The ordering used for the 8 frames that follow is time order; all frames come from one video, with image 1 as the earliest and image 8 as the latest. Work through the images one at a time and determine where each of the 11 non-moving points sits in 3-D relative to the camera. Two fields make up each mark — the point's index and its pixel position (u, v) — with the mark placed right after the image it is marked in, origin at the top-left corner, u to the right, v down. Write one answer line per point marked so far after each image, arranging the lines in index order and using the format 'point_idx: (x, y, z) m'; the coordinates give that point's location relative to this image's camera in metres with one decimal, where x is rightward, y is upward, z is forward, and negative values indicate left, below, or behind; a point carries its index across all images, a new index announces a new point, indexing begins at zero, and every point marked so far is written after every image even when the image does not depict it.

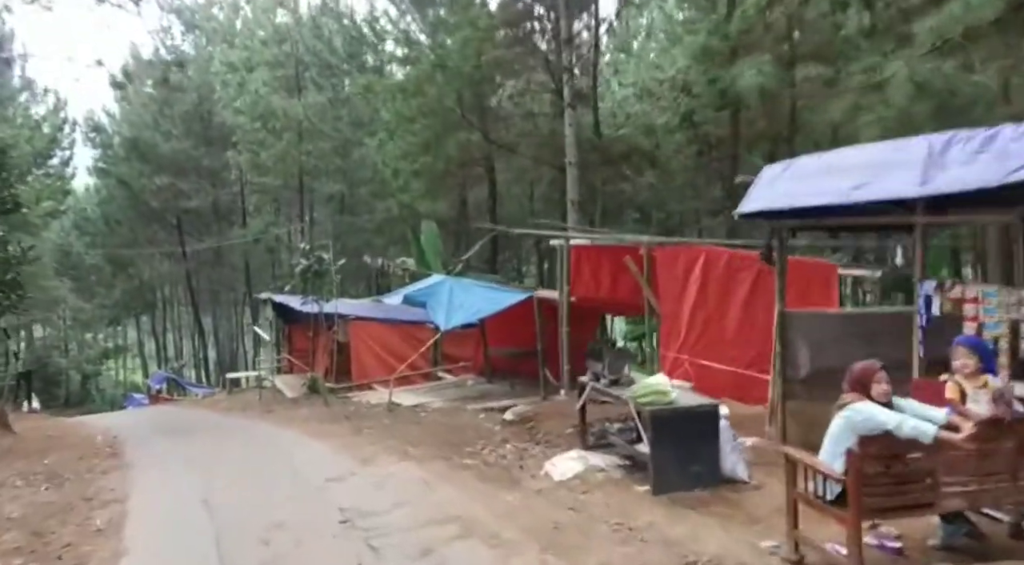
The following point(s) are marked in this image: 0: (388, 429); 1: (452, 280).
0: (-1.2, -1.4, +9.5) m
1: (-0.8, 0.0, +14.0) m
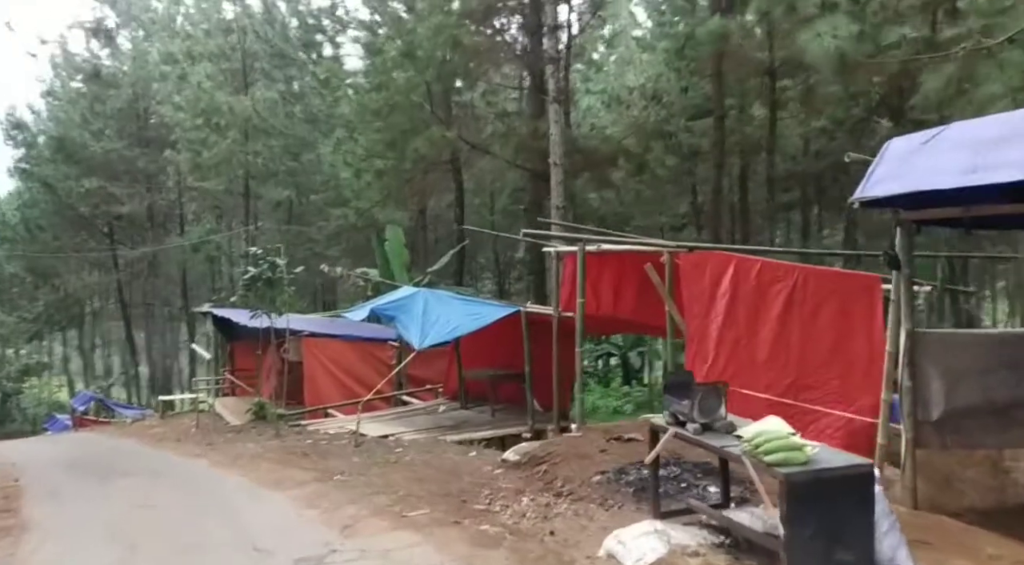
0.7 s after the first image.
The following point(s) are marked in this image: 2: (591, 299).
0: (-1.2, -1.5, +7.7) m
1: (-1.1, -0.1, +12.3) m
2: (+0.9, -0.2, +10.6) m
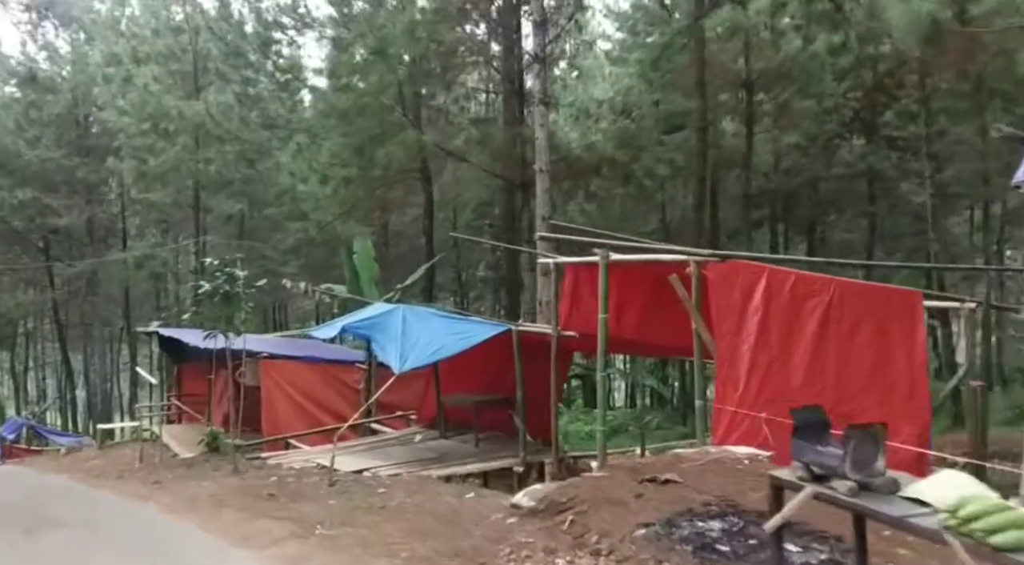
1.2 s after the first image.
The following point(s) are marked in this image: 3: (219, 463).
0: (-1.1, -1.6, +6.5) m
1: (-1.2, -0.3, +11.0) m
2: (+0.8, -0.3, +9.5) m
3: (-3.5, -2.2, +11.9) m
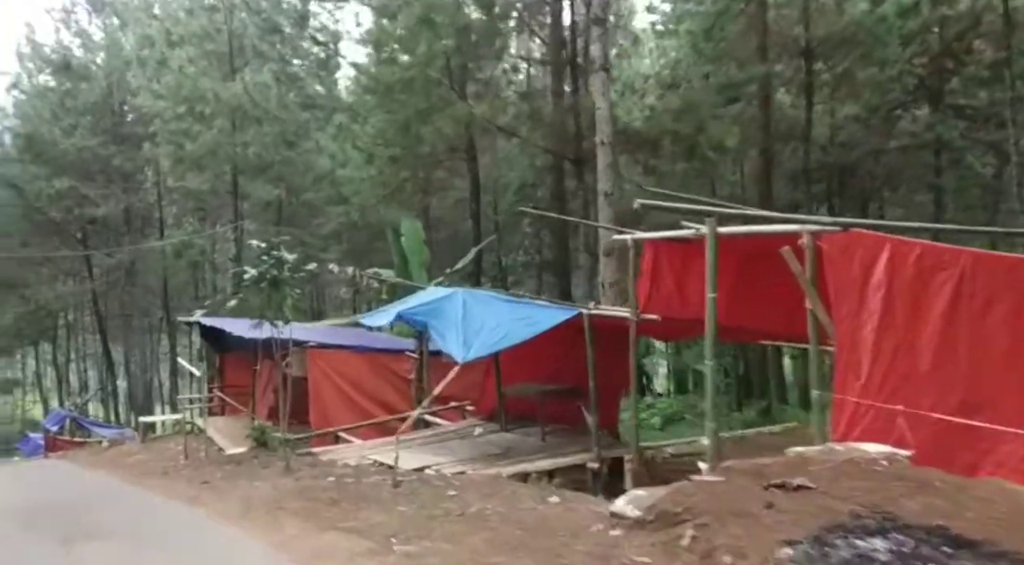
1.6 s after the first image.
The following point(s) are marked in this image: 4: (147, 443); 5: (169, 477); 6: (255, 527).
0: (-0.5, -1.5, +5.7) m
1: (-0.5, -0.1, +10.2) m
2: (+1.4, -0.1, +8.6) m
3: (-2.8, -2.0, +11.2) m
4: (-6.9, -3.0, +18.5) m
5: (-3.9, -2.2, +11.0) m
6: (-1.7, -1.6, +6.5) m
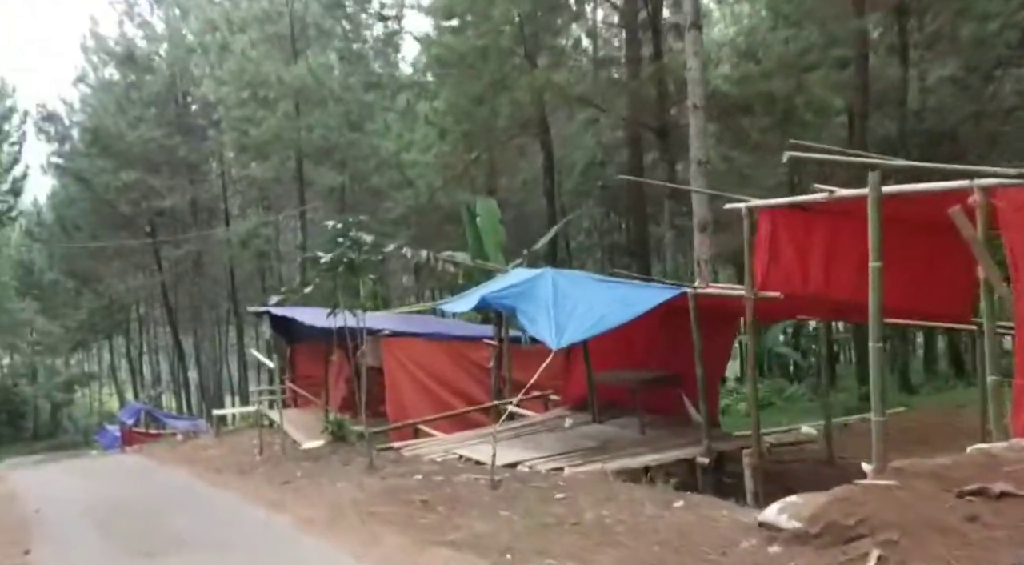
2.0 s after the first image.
0: (+0.1, -1.3, +4.9) m
1: (+0.4, +0.1, +9.4) m
2: (+2.2, +0.1, +7.7) m
3: (-1.8, -1.9, +10.5) m
4: (-5.4, -2.8, +18.1) m
5: (-2.8, -2.0, +10.4) m
6: (-1.0, -1.5, +5.8) m
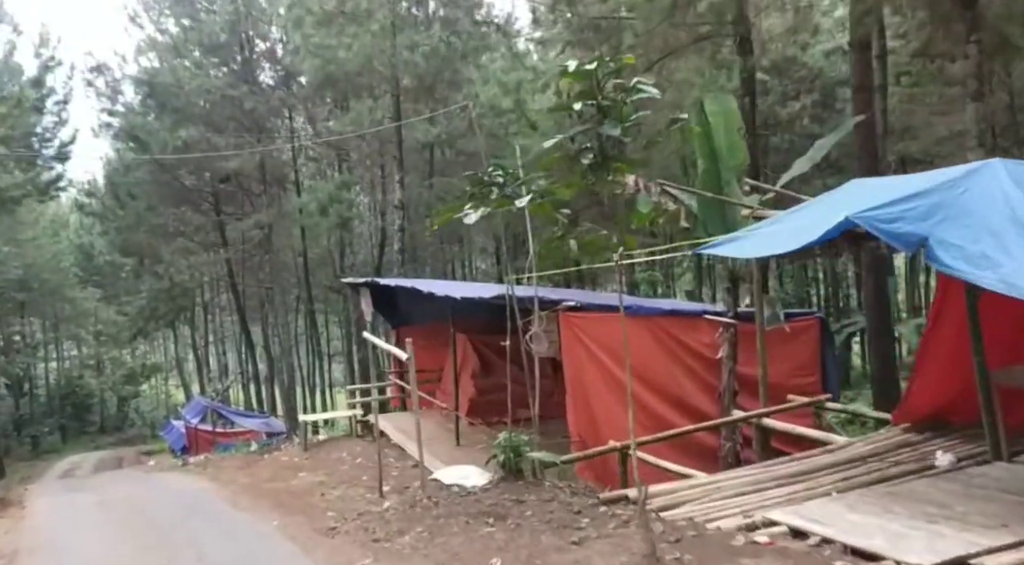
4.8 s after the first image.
0: (+1.8, -1.0, +0.2) m
1: (+2.3, +0.5, +4.7) m
2: (+4.1, +0.5, +2.9) m
3: (+0.3, -1.4, +6.0) m
4: (-2.9, -2.3, +13.7) m
5: (-0.8, -1.6, +5.9) m
6: (+0.8, -1.1, +1.2) m
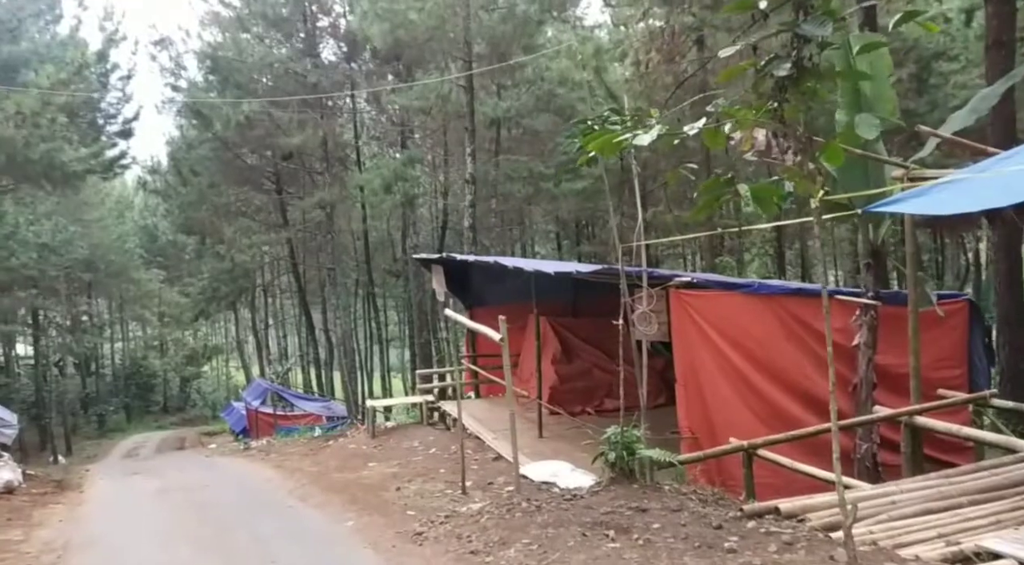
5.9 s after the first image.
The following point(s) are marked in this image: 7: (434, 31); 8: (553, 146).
0: (+2.2, -0.9, -1.0) m
1: (+2.9, +0.7, +3.4) m
2: (+4.6, +0.6, +1.5) m
3: (+0.9, -1.2, +4.8) m
4: (-1.8, -2.0, +12.8) m
5: (-0.2, -1.4, +4.8) m
6: (+1.2, -1.0, 0.0) m
7: (-1.3, +4.1, +16.1) m
8: (+0.7, +2.5, +18.3) m
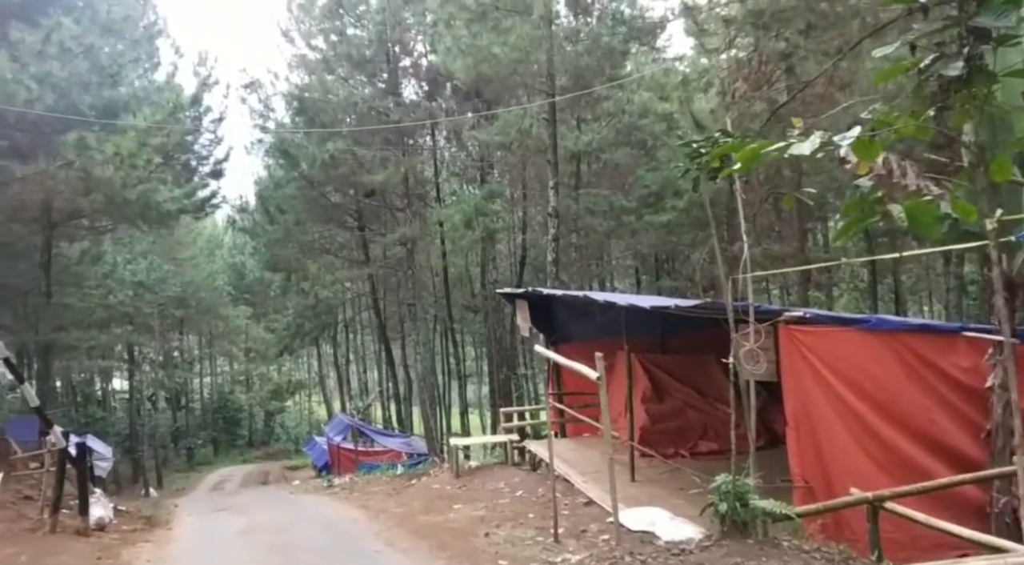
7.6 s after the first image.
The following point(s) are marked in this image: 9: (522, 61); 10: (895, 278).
0: (+2.2, -0.8, -1.6) m
1: (+3.3, +0.6, +2.8) m
2: (+4.8, +0.6, +0.8) m
3: (+1.4, -1.4, +4.3) m
4: (-0.6, -2.5, +12.4) m
5: (+0.3, -1.6, +4.4) m
6: (+1.3, -1.0, -0.5) m
7: (+0.1, +3.5, +15.9) m
8: (+2.3, +1.9, +17.9) m
9: (+0.2, +3.6, +15.8) m
10: (+7.6, +0.1, +19.3) m
